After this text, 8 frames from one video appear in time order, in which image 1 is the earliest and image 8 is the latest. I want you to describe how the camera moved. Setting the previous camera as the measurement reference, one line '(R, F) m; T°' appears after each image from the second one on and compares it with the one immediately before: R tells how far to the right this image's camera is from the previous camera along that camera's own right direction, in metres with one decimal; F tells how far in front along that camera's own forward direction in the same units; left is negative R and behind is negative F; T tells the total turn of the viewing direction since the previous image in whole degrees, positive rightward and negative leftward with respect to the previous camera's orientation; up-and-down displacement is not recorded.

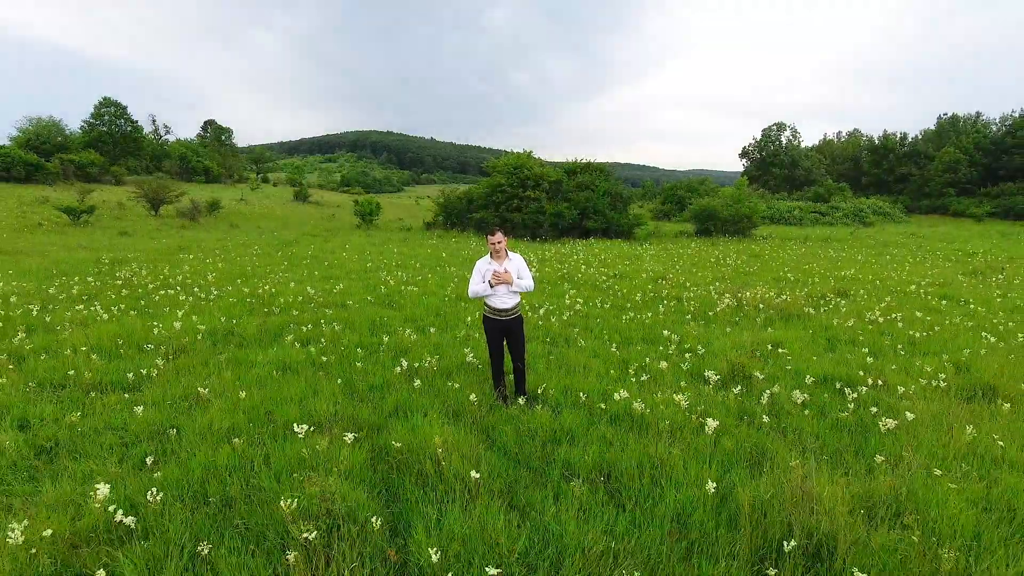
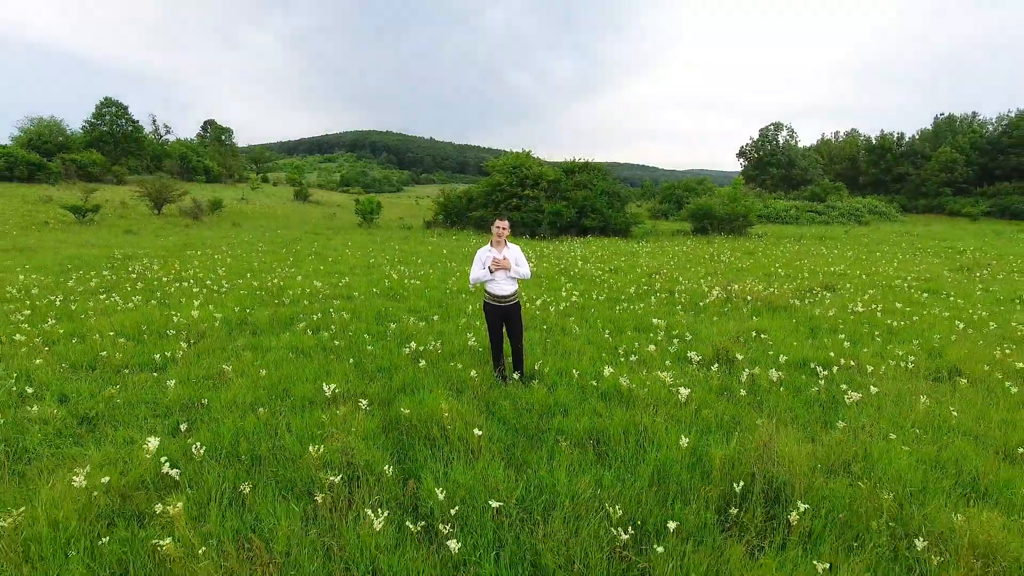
(0.0, -0.5) m; 0°
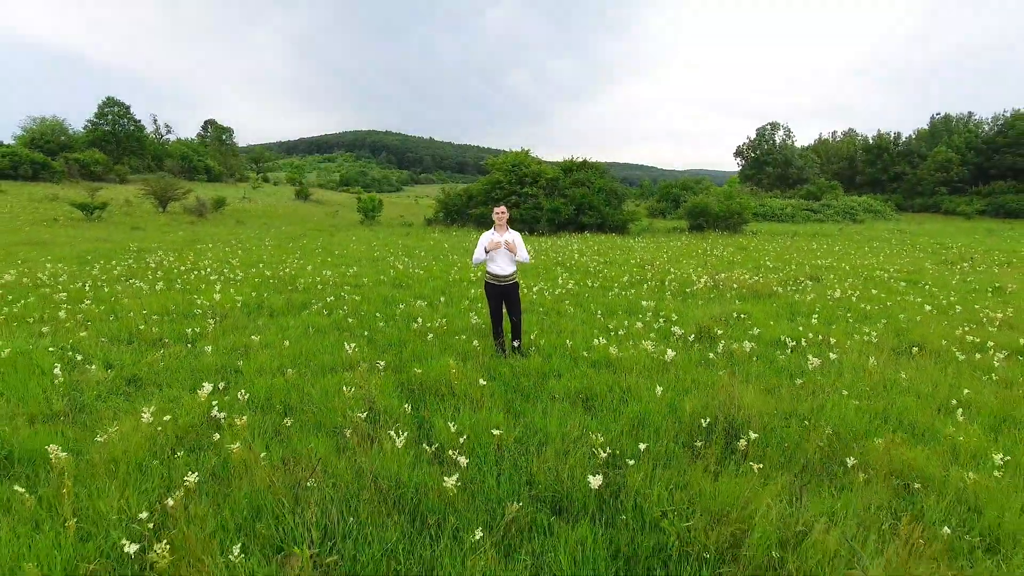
(0.0, -0.7) m; 0°
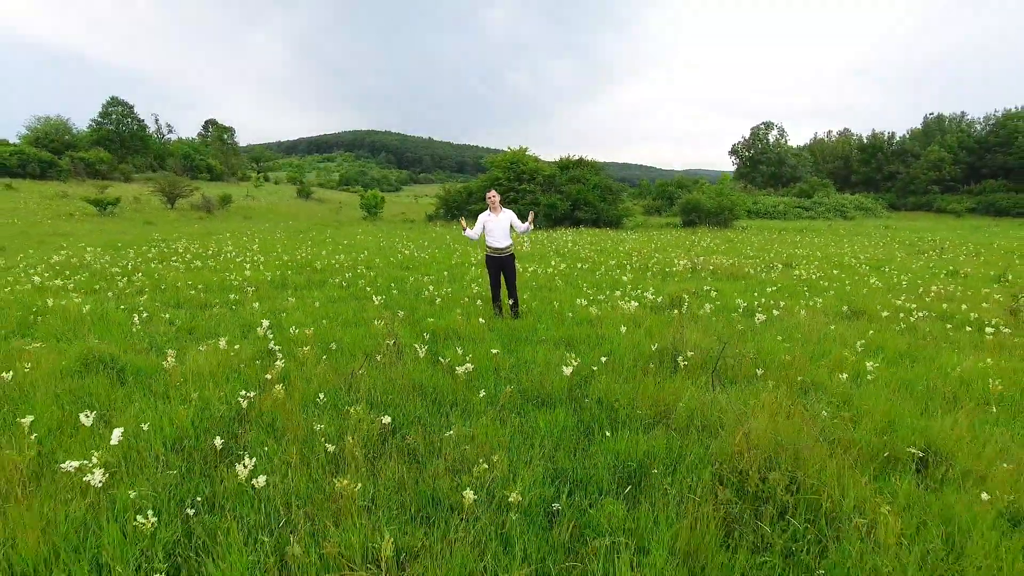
(0.0, -1.2) m; 0°
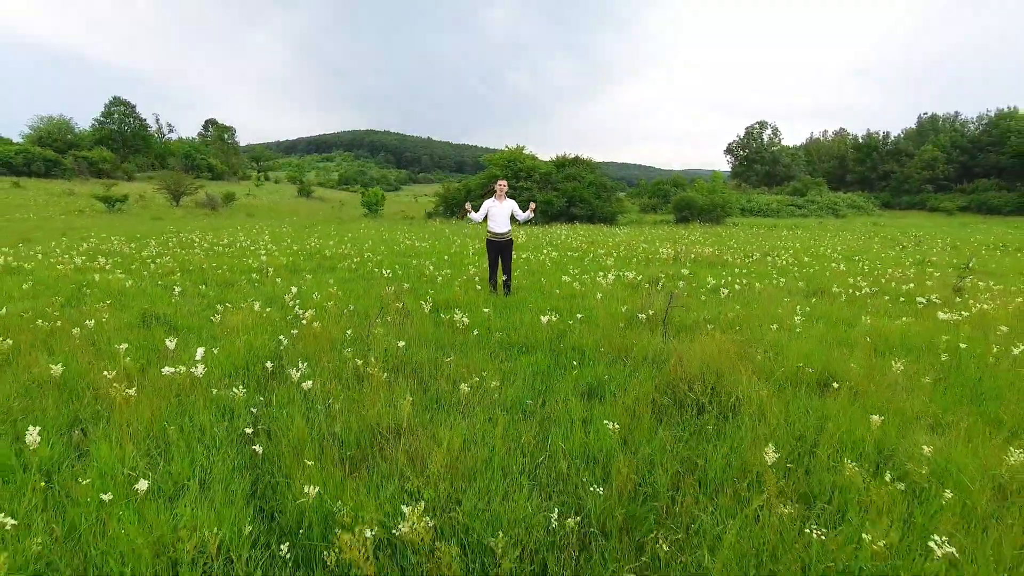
(+0.1, -1.0) m; 0°
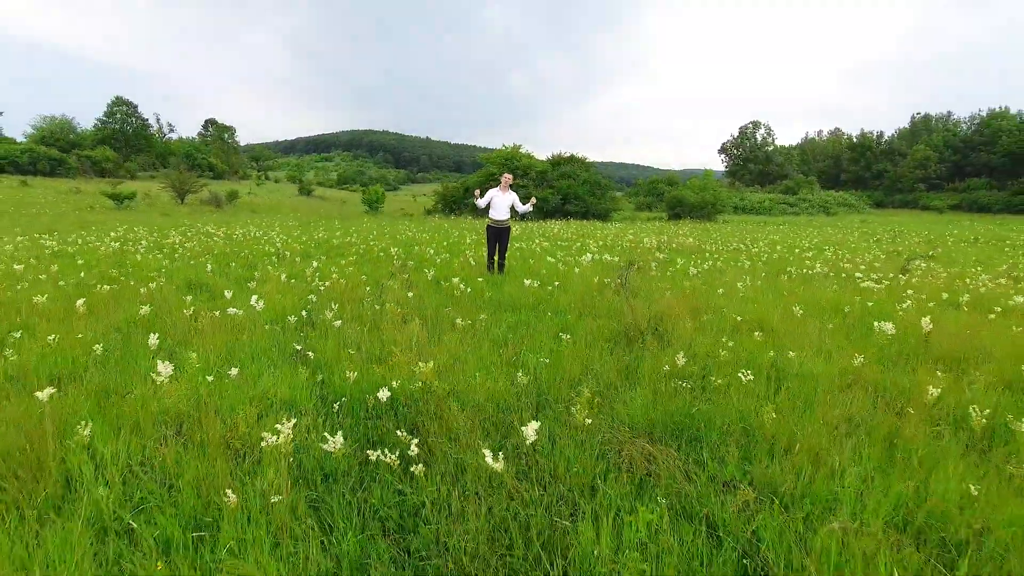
(+0.1, -1.1) m; 0°
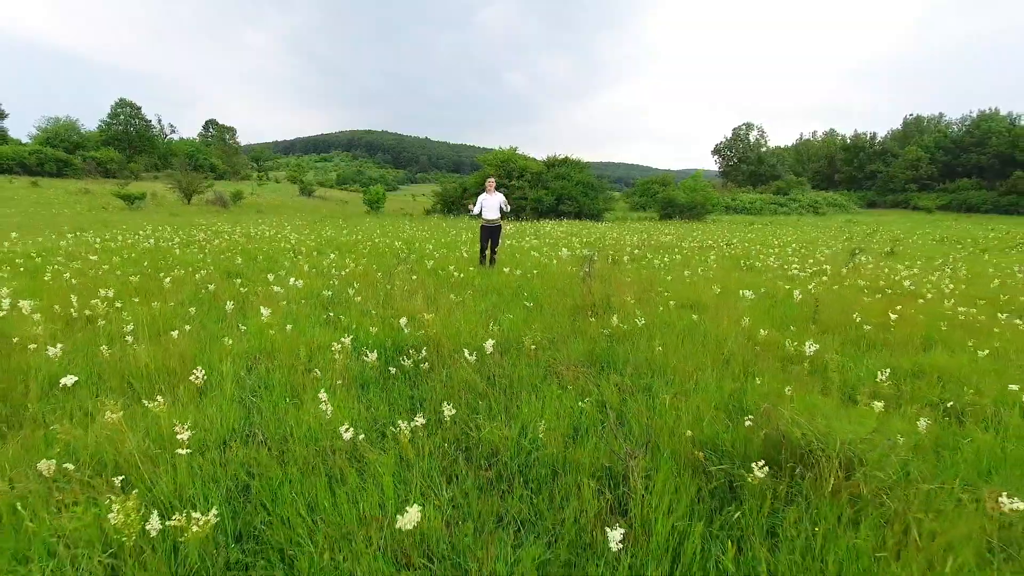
(+0.2, -1.4) m; 0°
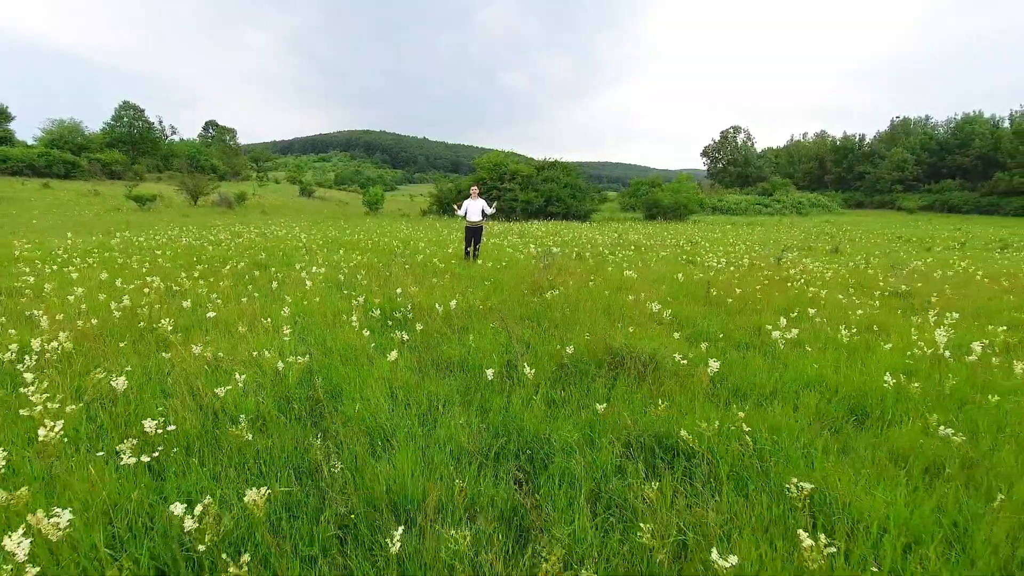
(+0.4, -2.1) m; 0°
